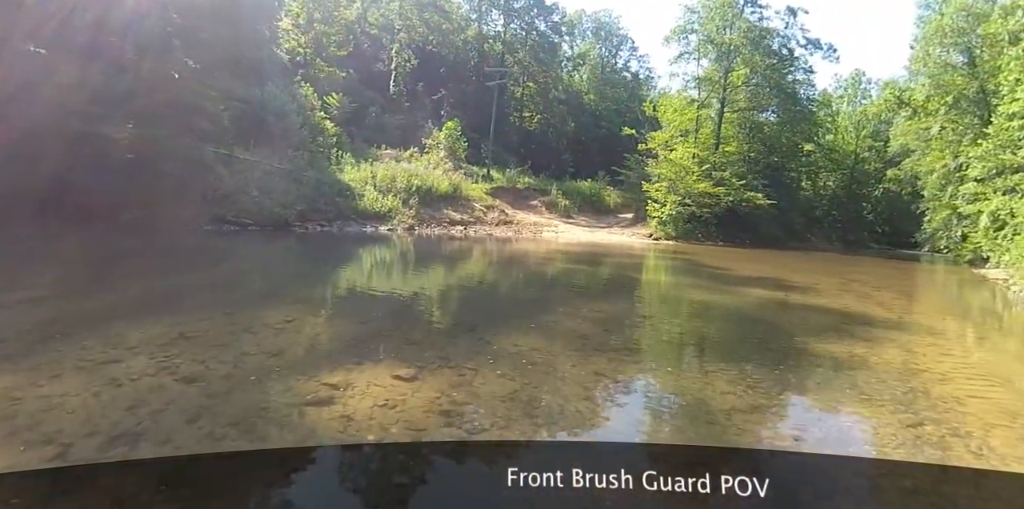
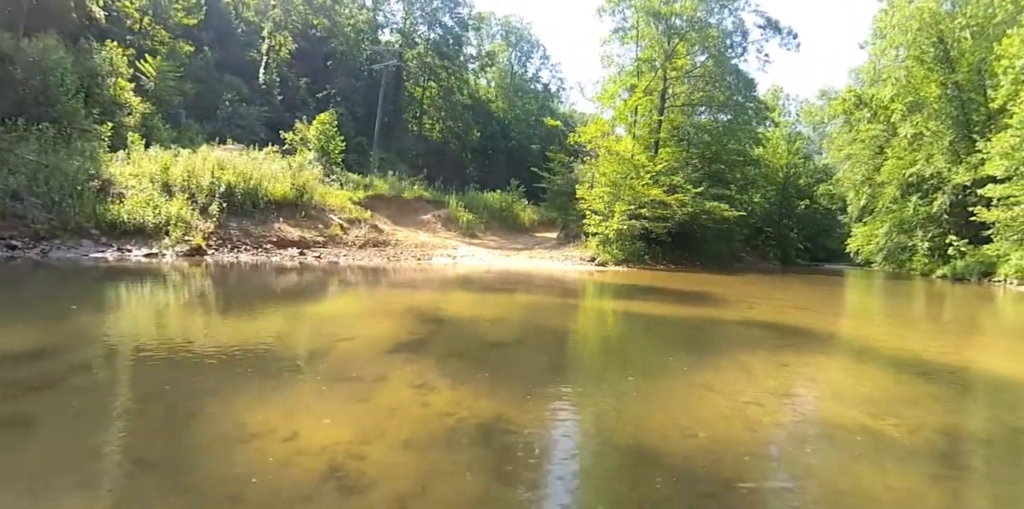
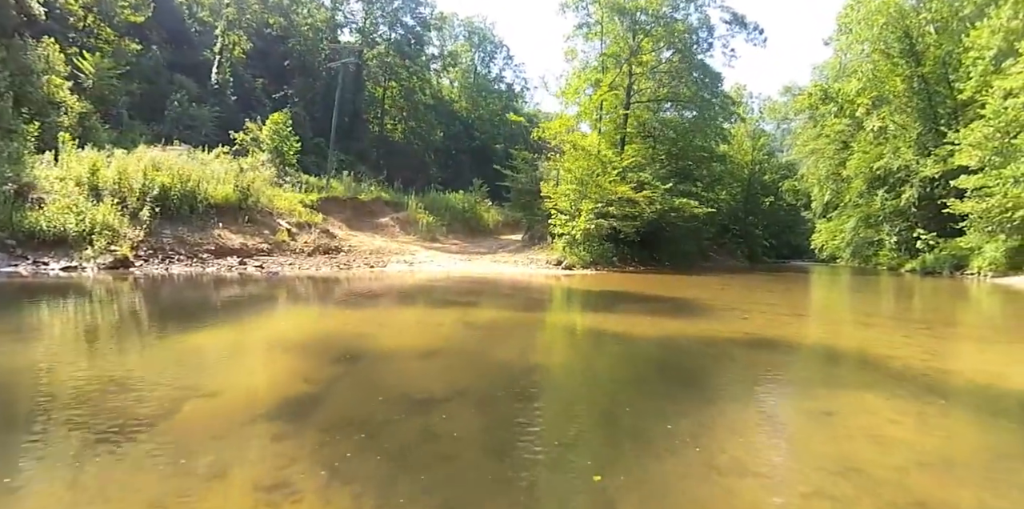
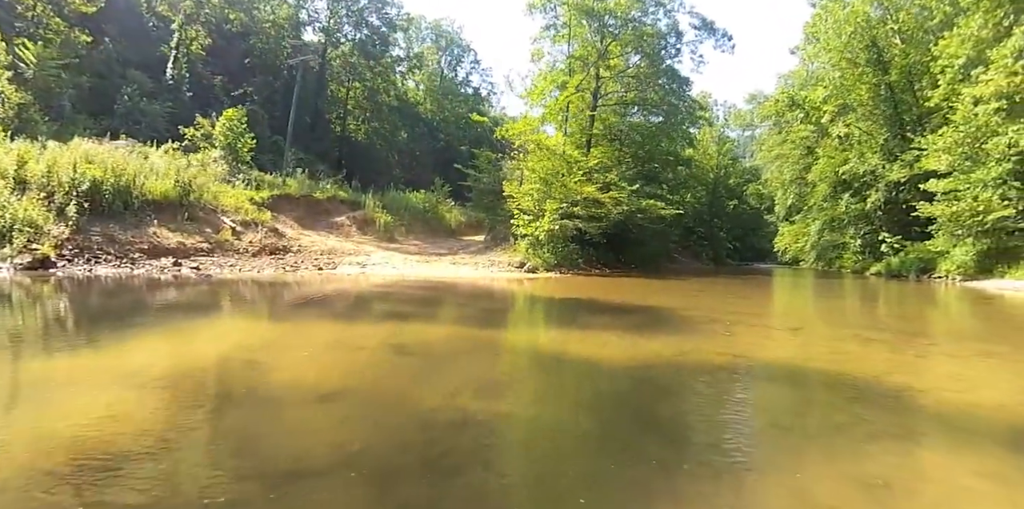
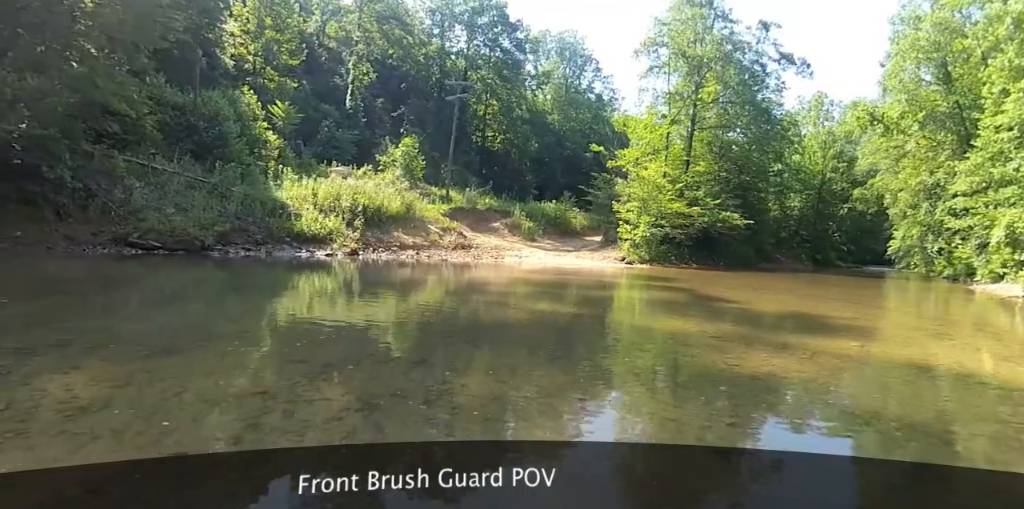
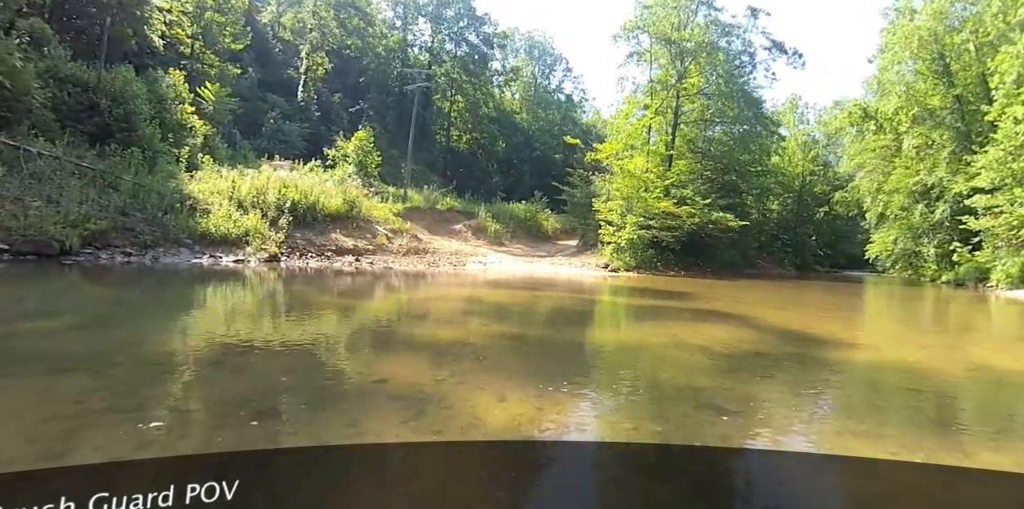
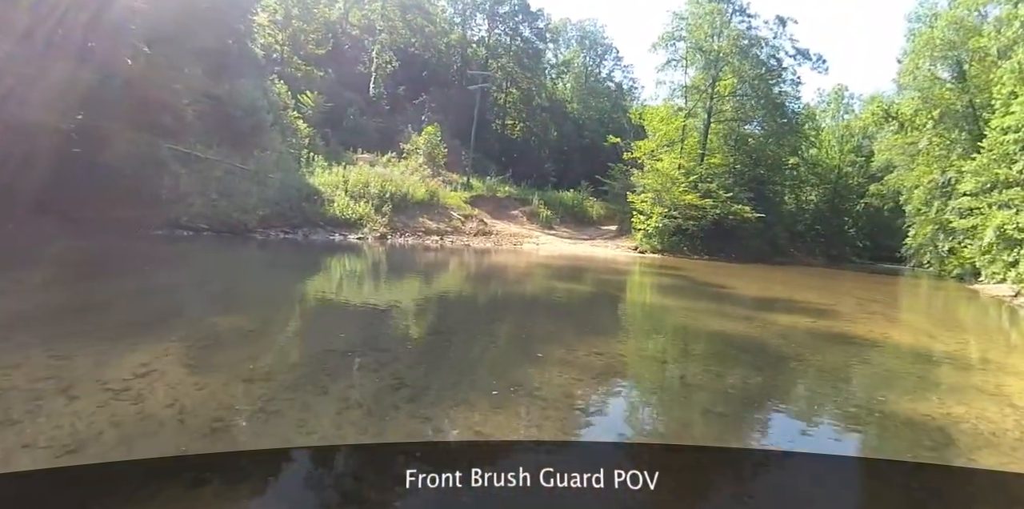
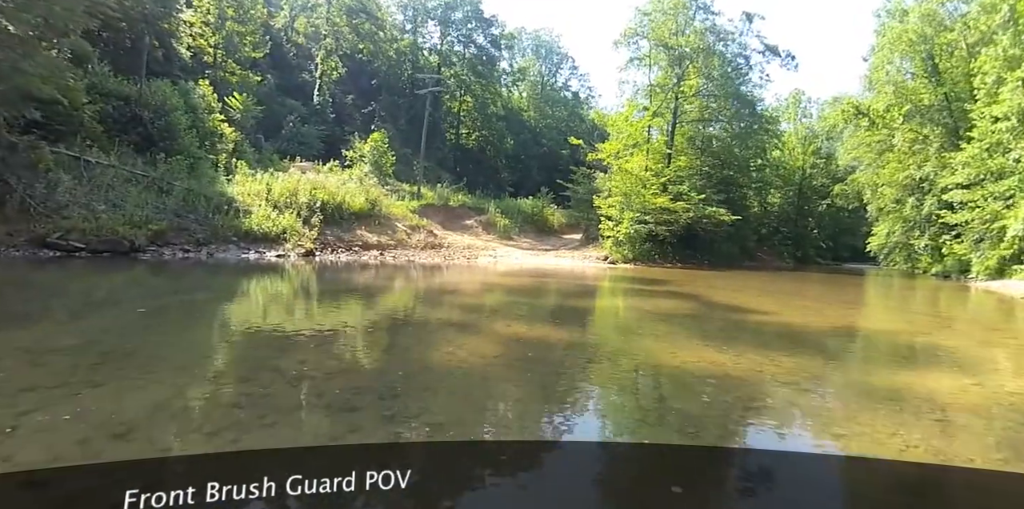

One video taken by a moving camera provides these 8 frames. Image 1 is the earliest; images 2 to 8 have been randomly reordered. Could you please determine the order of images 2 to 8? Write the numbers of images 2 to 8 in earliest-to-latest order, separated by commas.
7, 5, 8, 6, 2, 3, 4
